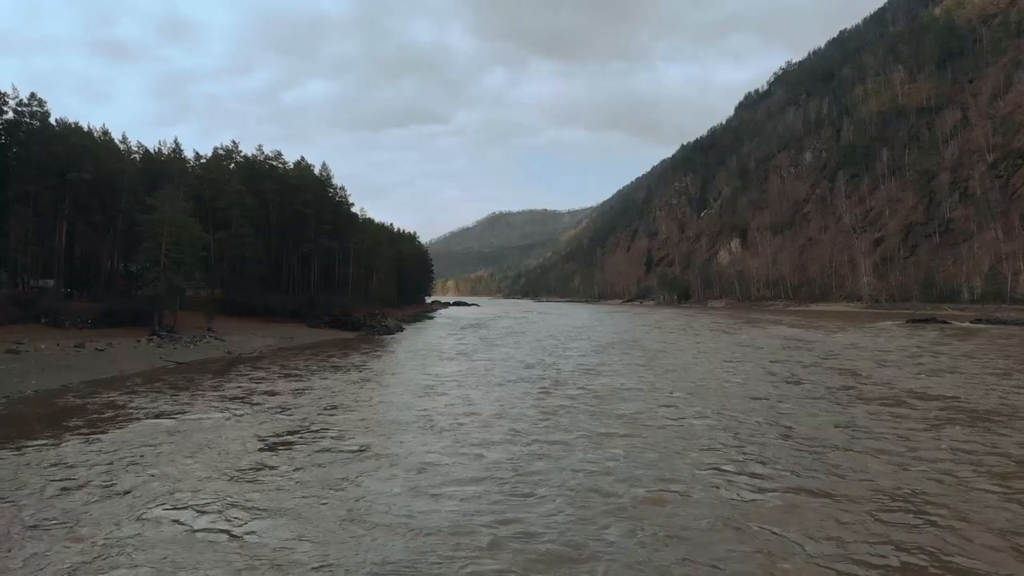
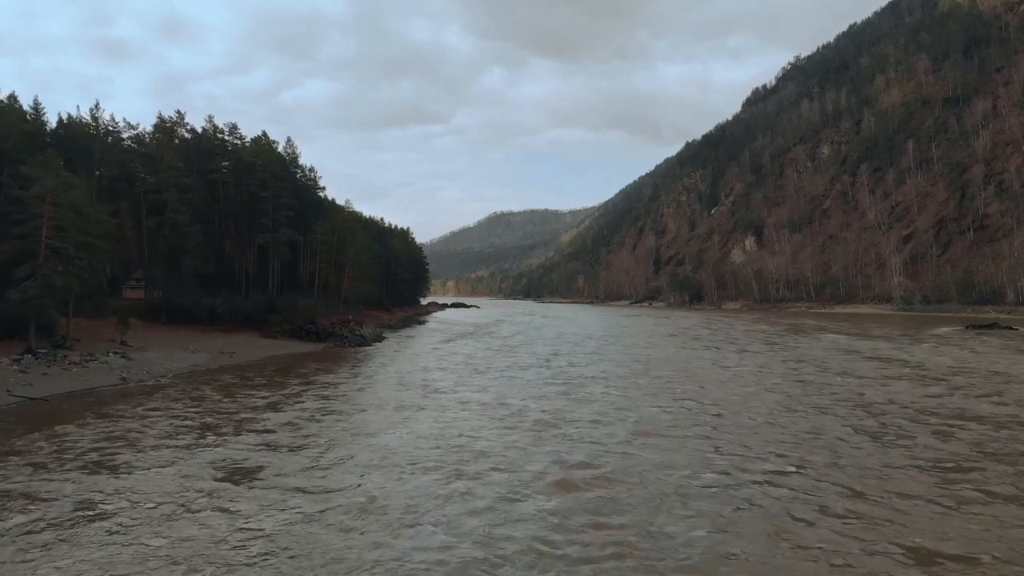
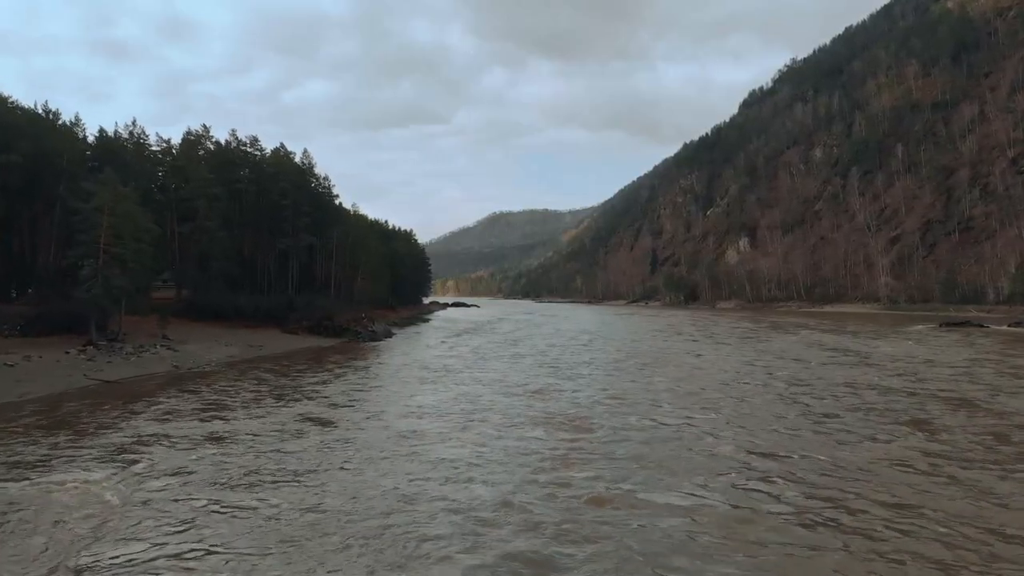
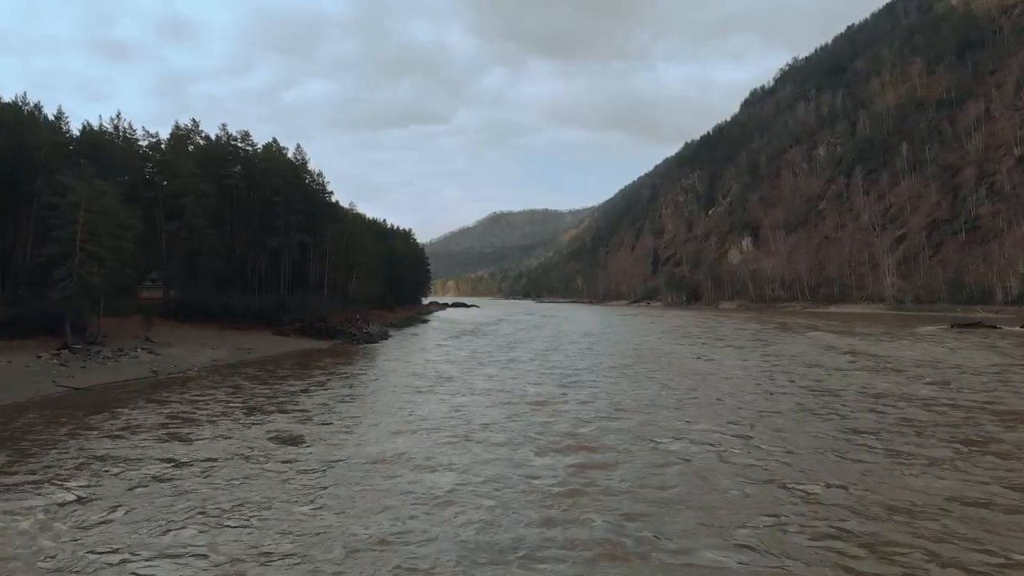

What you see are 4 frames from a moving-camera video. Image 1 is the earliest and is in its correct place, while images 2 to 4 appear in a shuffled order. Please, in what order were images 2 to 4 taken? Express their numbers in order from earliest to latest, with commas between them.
3, 4, 2
